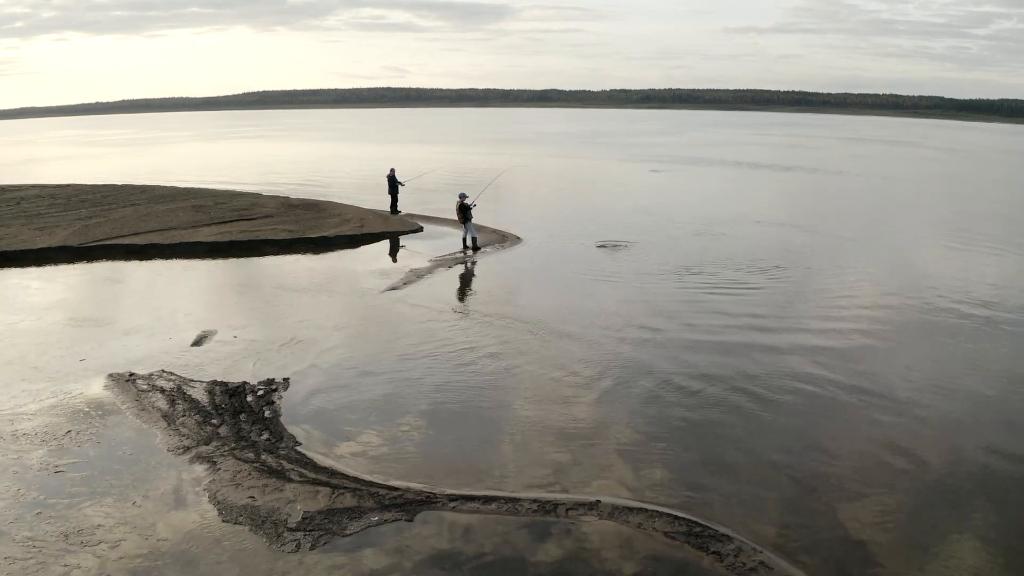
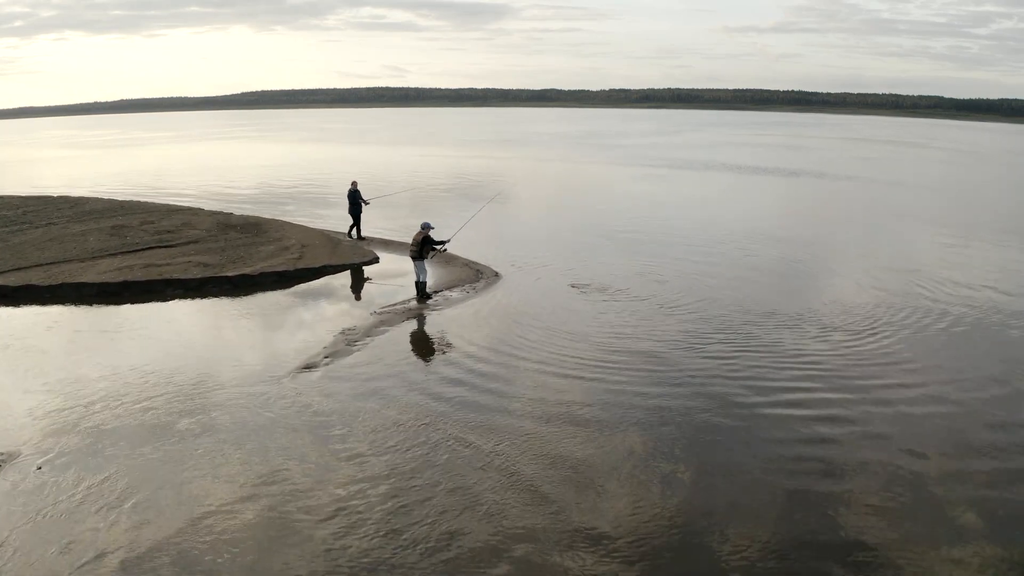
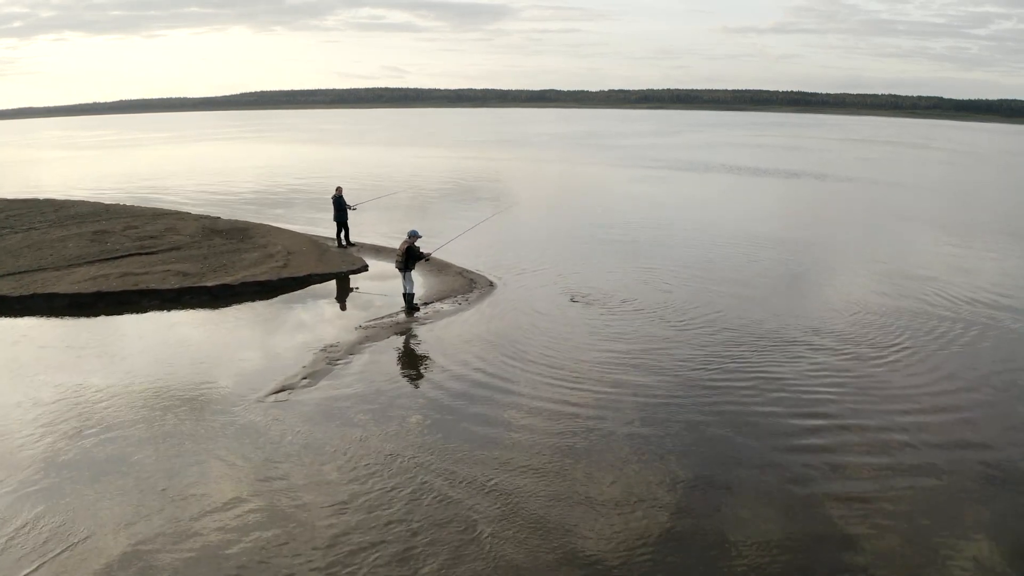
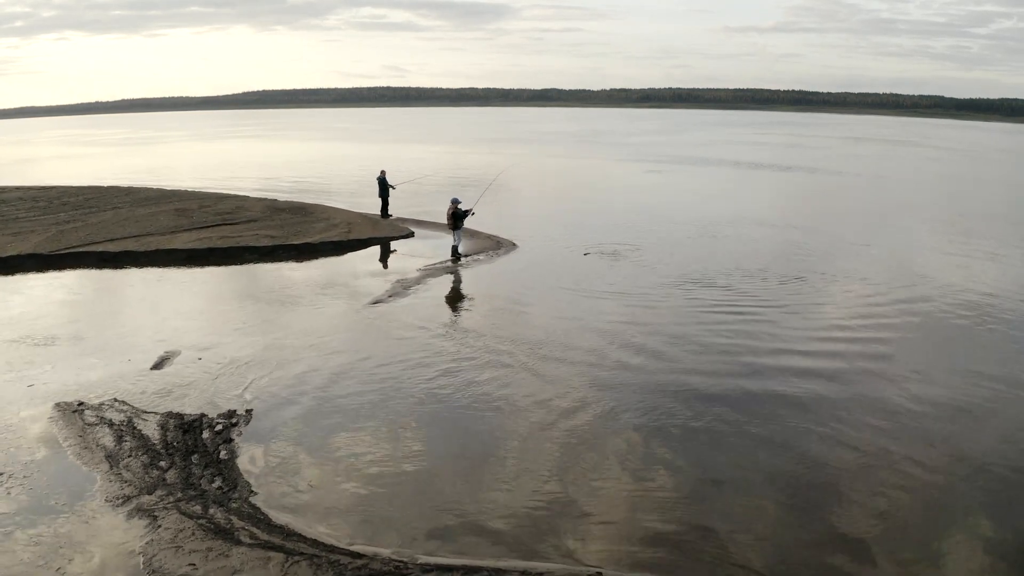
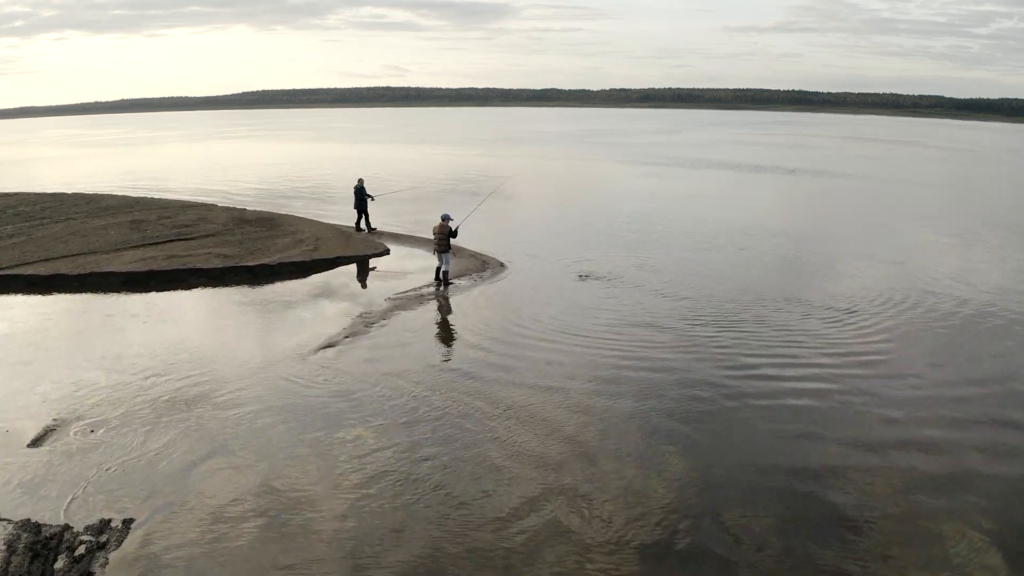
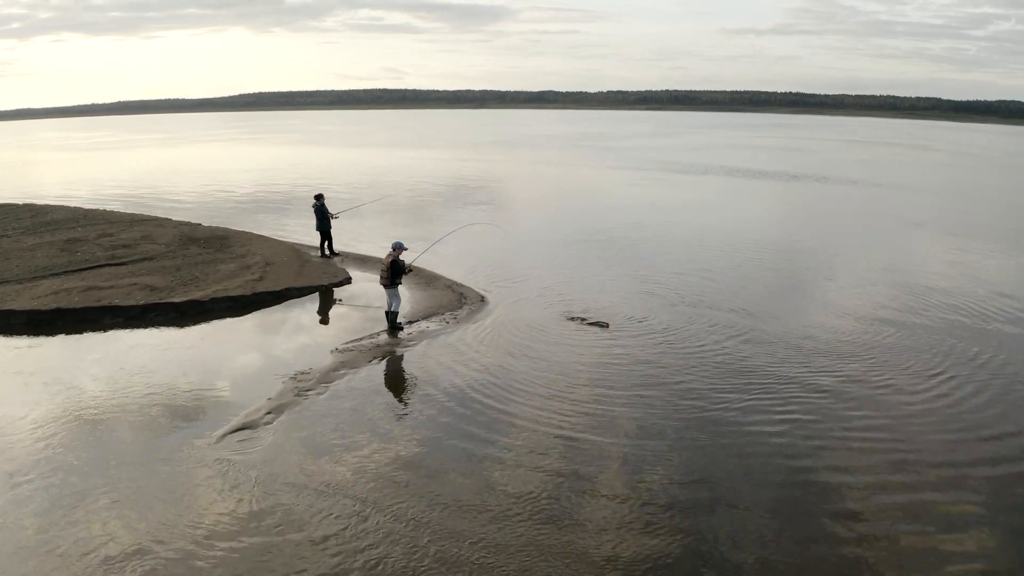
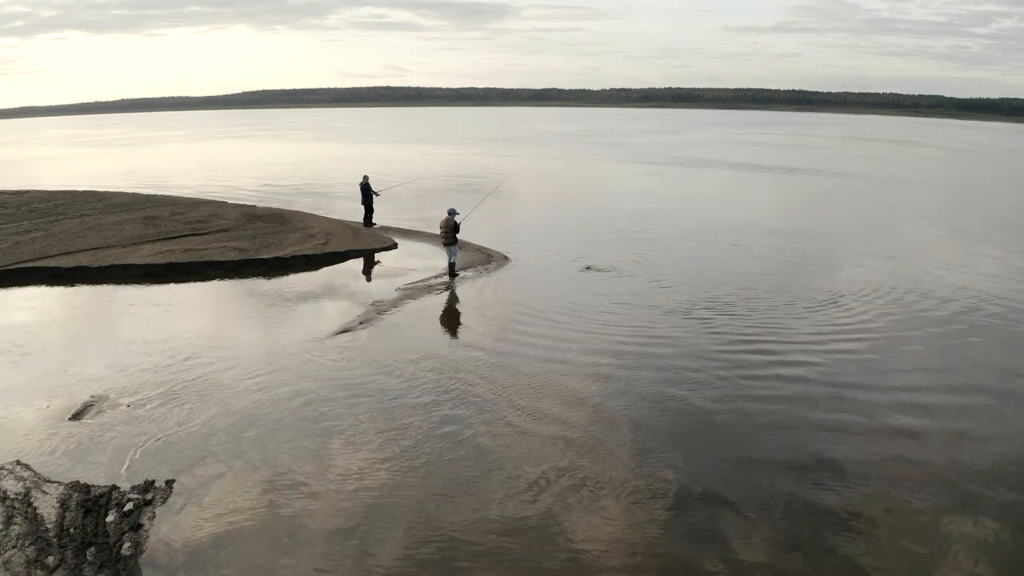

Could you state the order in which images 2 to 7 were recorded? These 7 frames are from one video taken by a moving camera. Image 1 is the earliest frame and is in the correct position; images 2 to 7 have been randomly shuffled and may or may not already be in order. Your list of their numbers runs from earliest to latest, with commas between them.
4, 7, 5, 2, 3, 6
